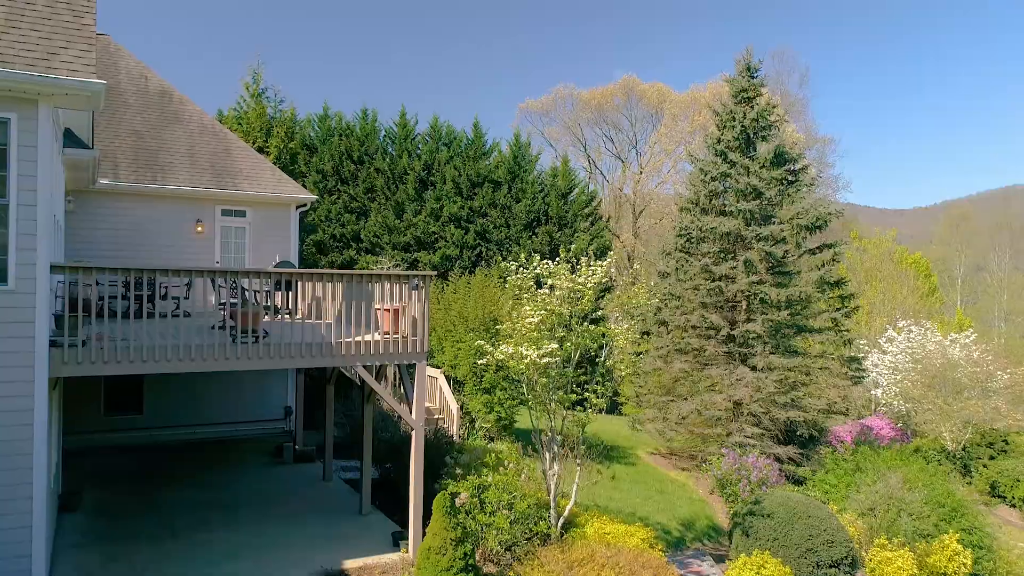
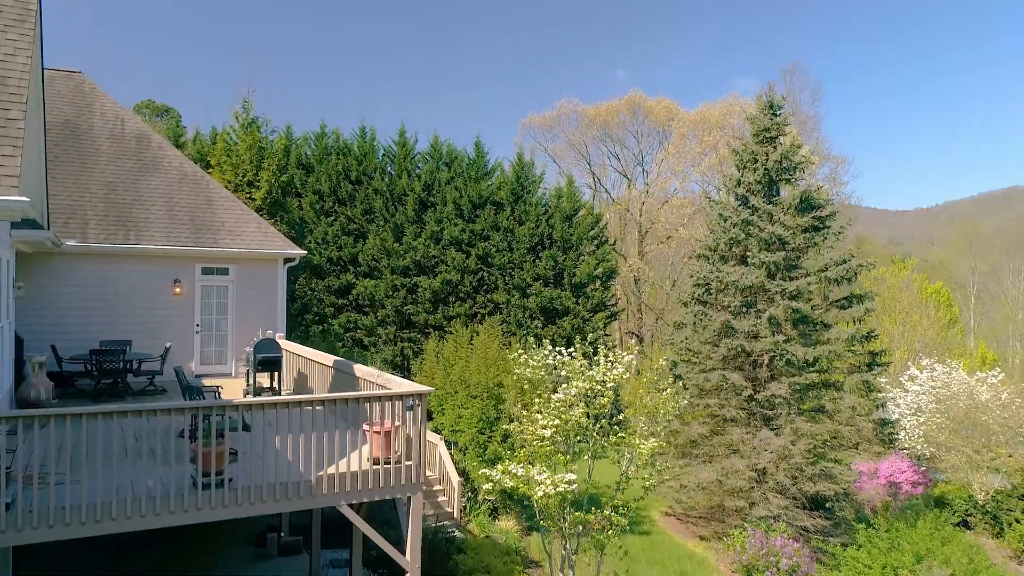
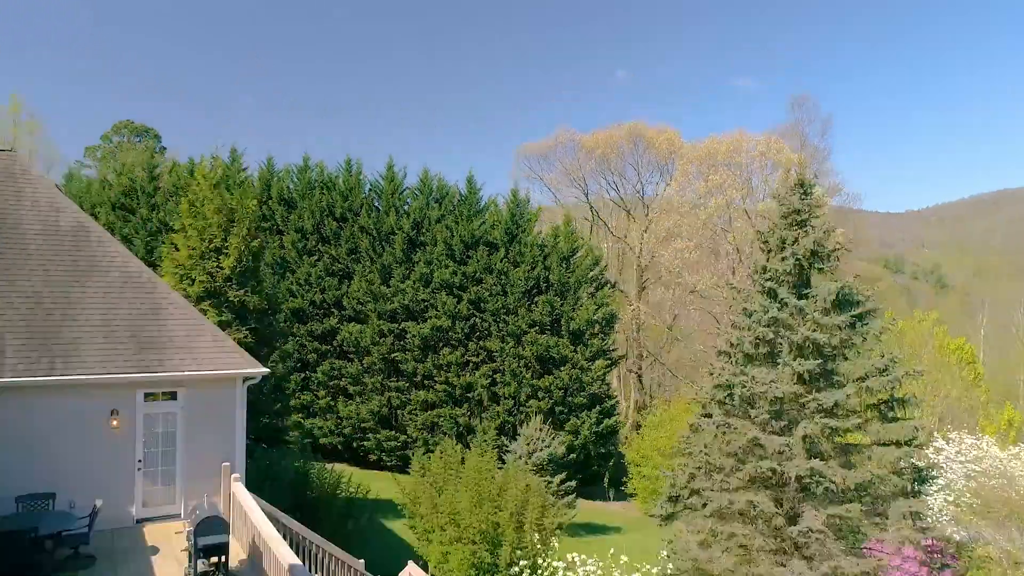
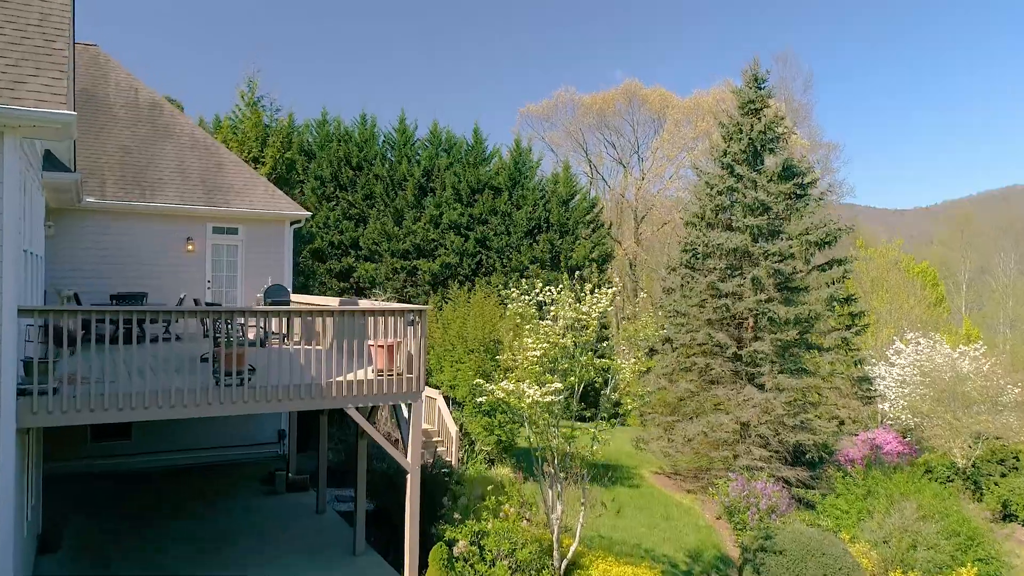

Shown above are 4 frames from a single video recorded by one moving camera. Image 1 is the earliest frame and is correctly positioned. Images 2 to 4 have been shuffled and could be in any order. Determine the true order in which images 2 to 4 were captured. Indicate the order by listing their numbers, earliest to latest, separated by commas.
4, 2, 3
